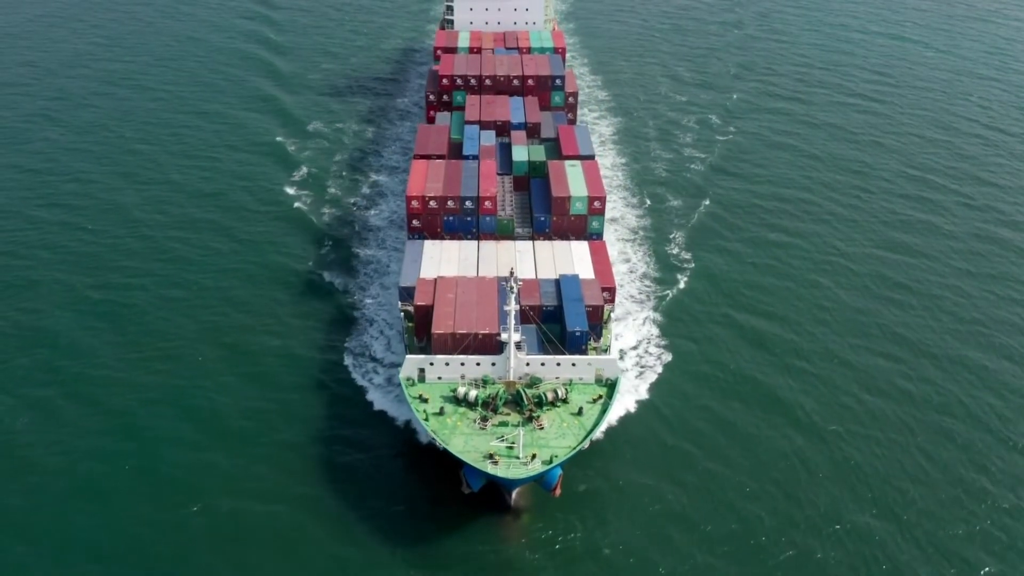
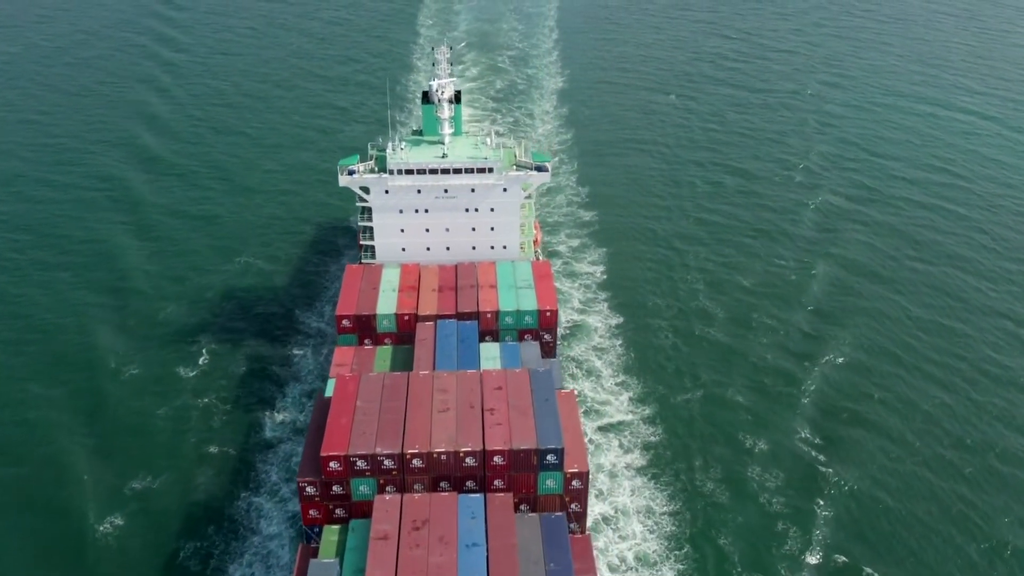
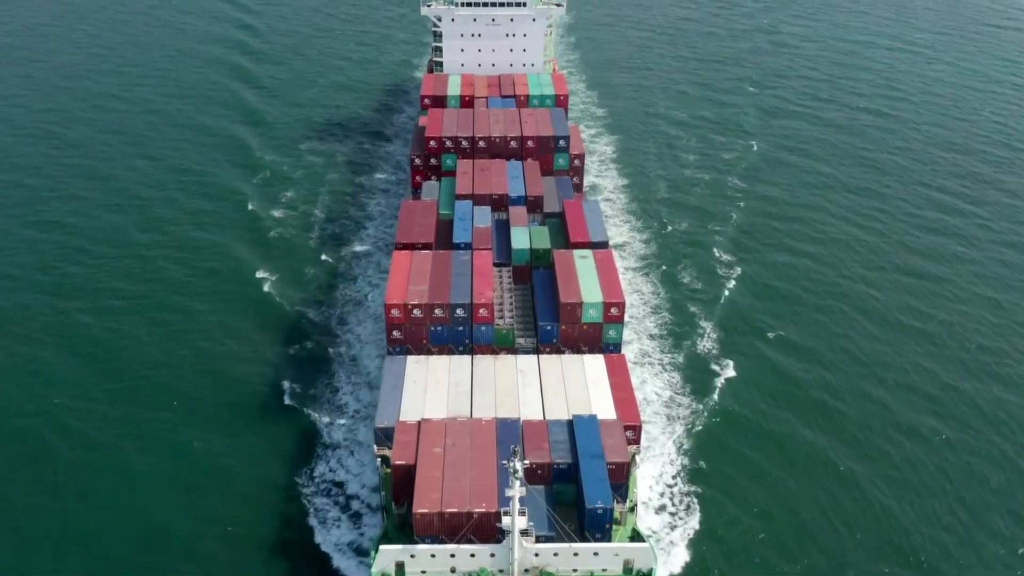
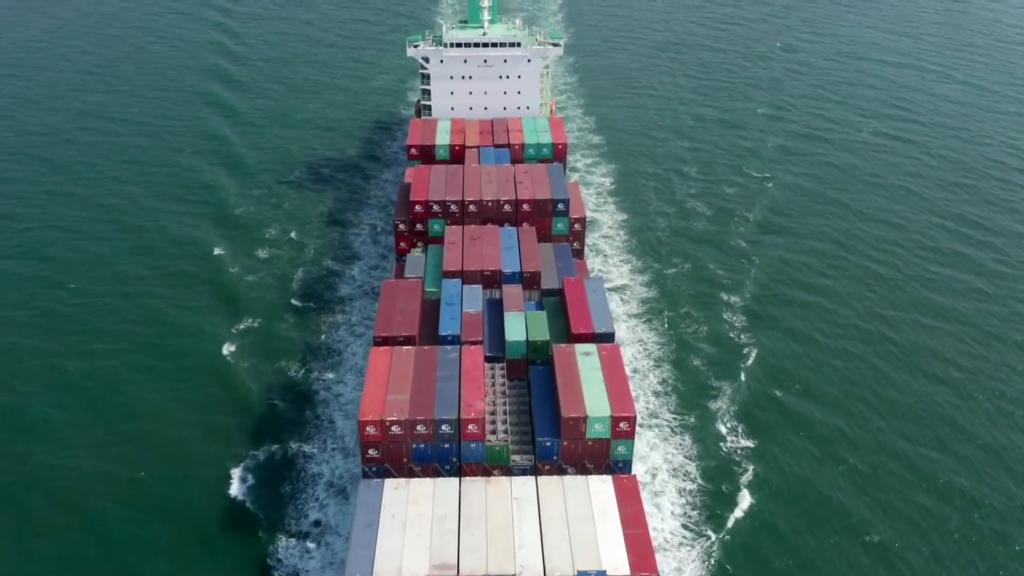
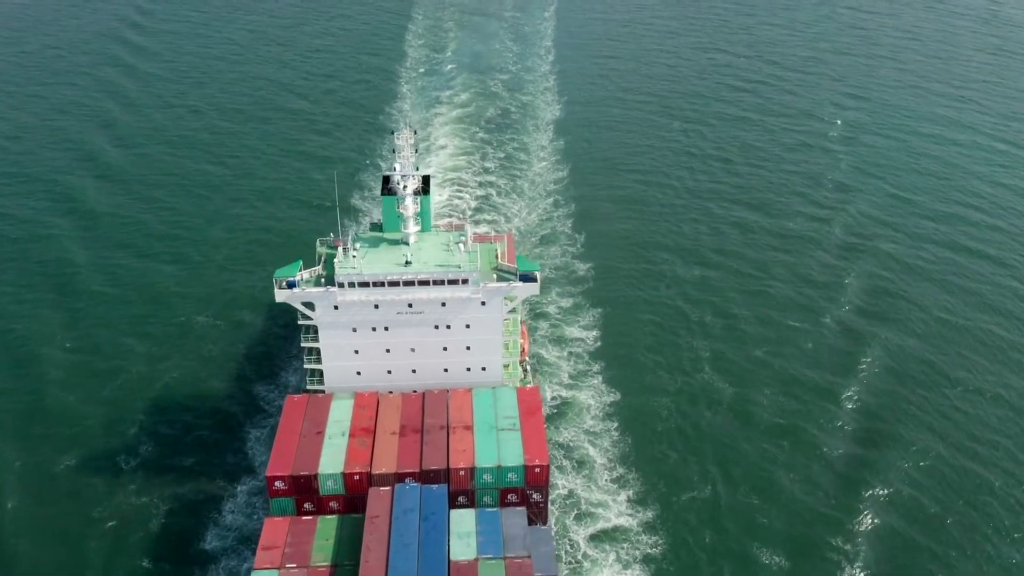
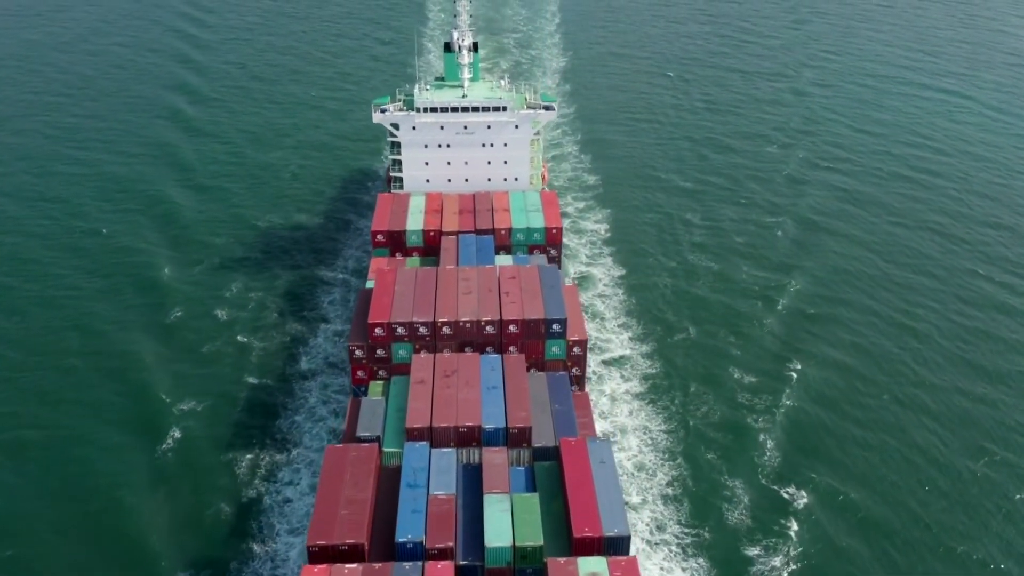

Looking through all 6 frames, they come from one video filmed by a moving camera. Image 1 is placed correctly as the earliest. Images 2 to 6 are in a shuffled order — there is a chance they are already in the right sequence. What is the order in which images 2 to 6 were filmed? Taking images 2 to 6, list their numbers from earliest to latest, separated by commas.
3, 4, 6, 2, 5
